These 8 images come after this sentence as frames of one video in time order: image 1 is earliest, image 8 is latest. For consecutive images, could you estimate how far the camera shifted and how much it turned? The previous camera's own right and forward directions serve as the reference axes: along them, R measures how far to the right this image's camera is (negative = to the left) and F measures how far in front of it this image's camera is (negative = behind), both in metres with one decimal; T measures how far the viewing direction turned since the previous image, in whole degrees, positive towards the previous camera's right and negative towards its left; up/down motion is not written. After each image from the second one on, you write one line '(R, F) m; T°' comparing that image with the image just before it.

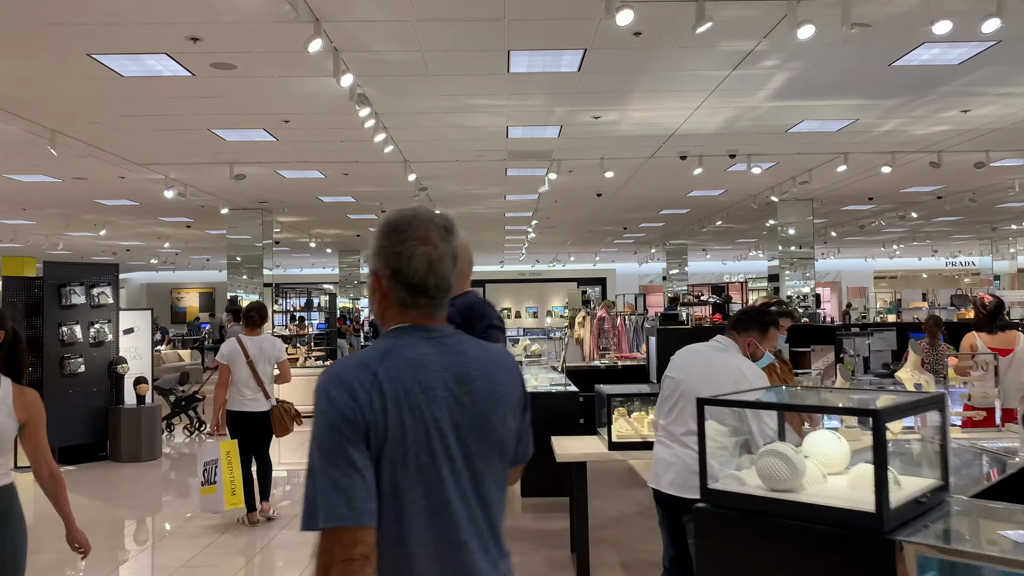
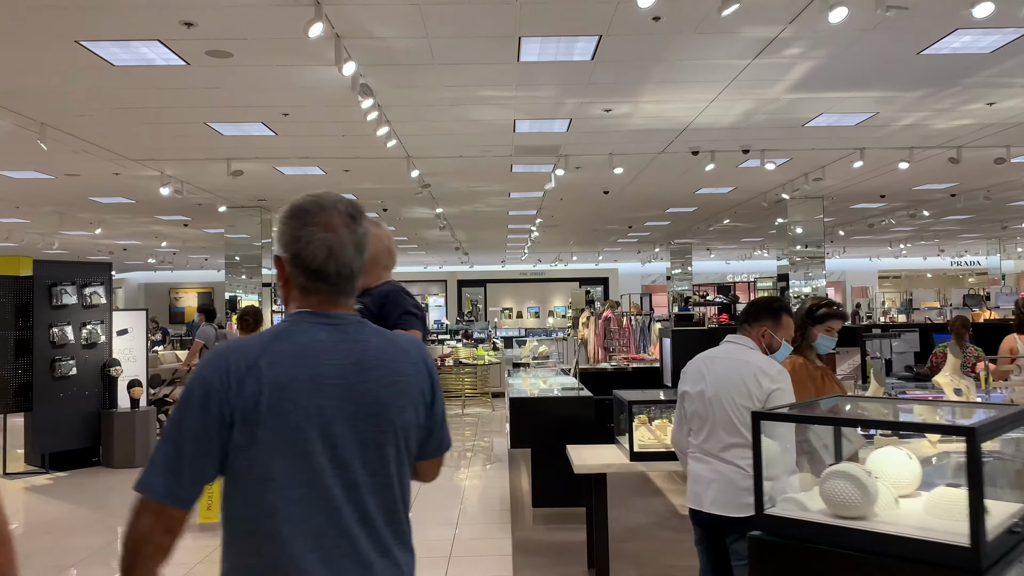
(-0.1, +0.3) m; 0°
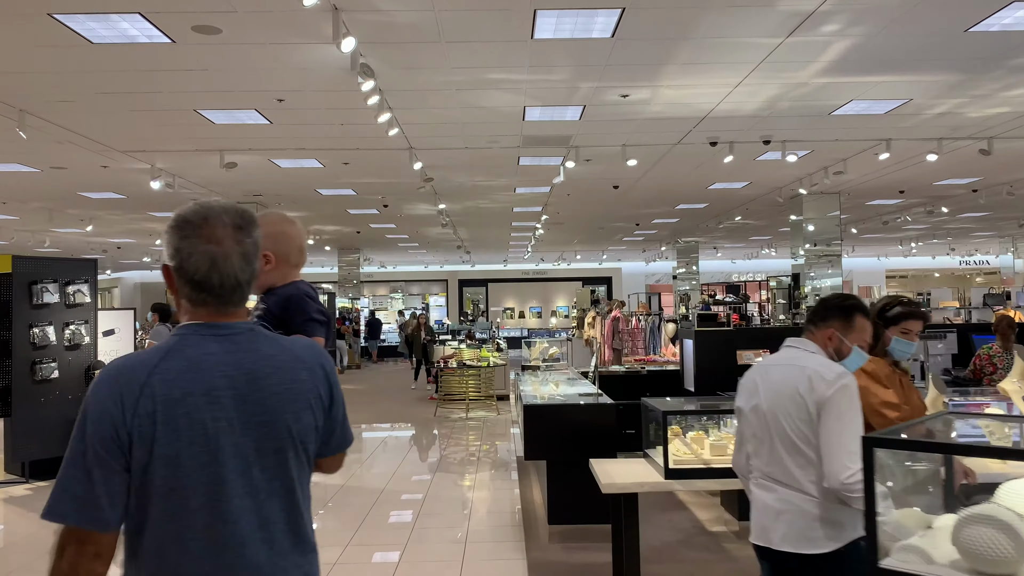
(-0.1, +0.4) m; 0°
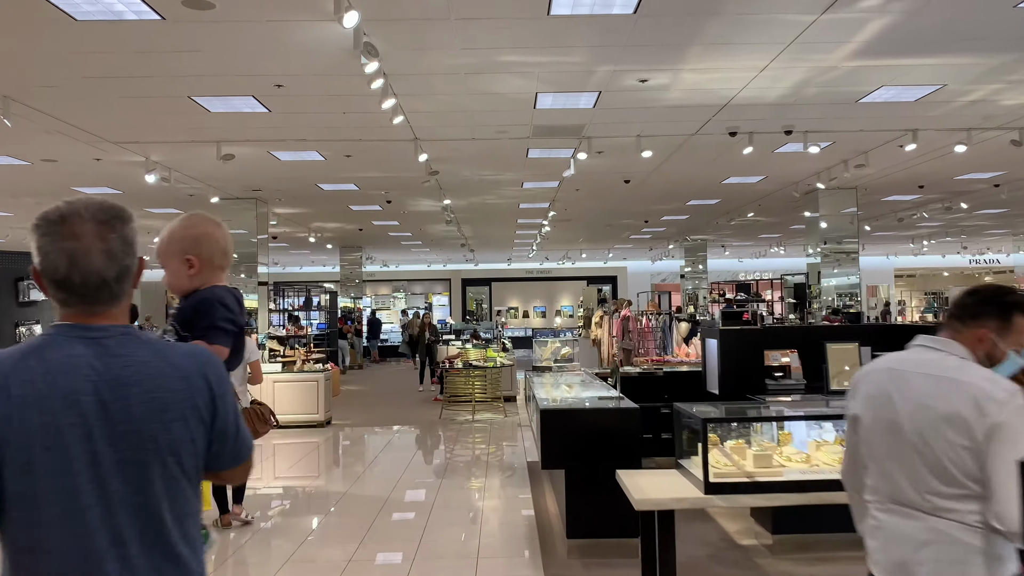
(-0.1, +0.4) m; 0°
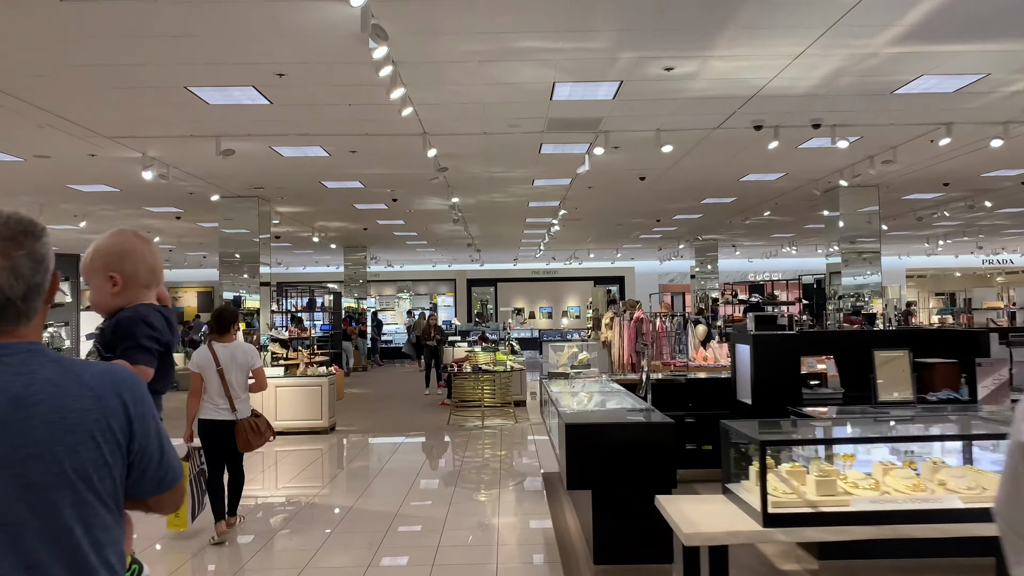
(-0.1, +0.4) m; 0°
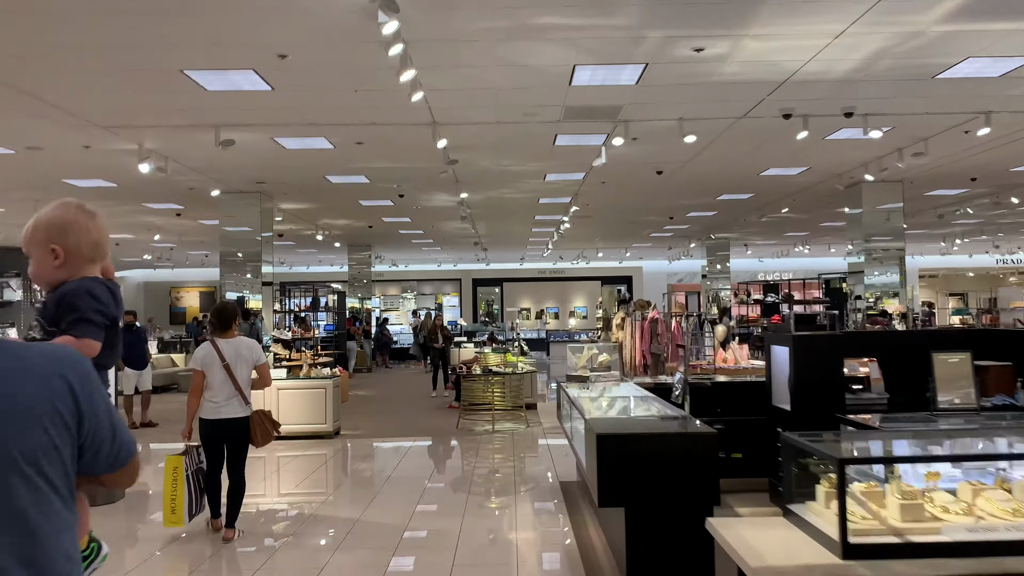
(-0.1, +0.4) m; 0°
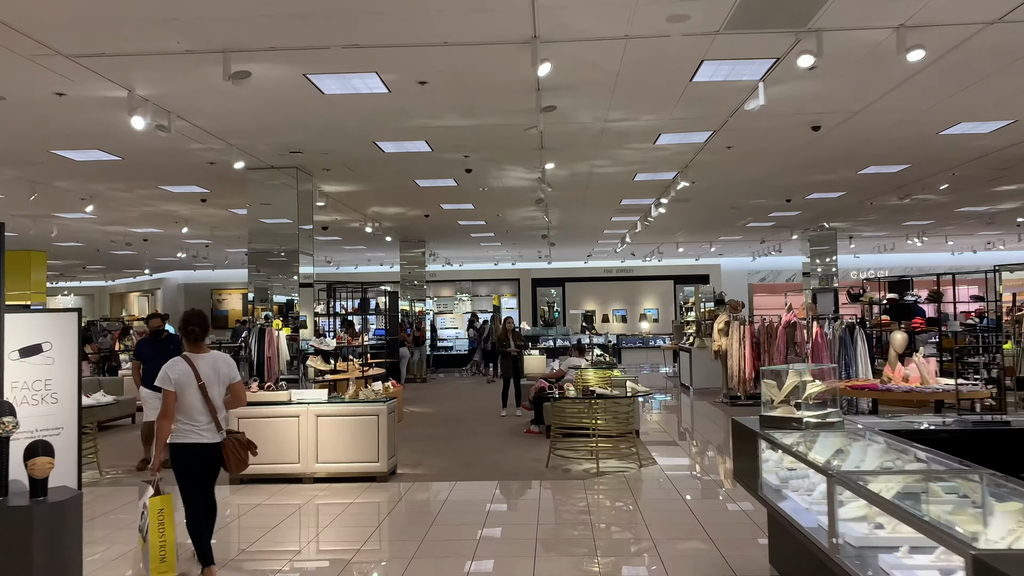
(-0.6, +2.2) m; -3°
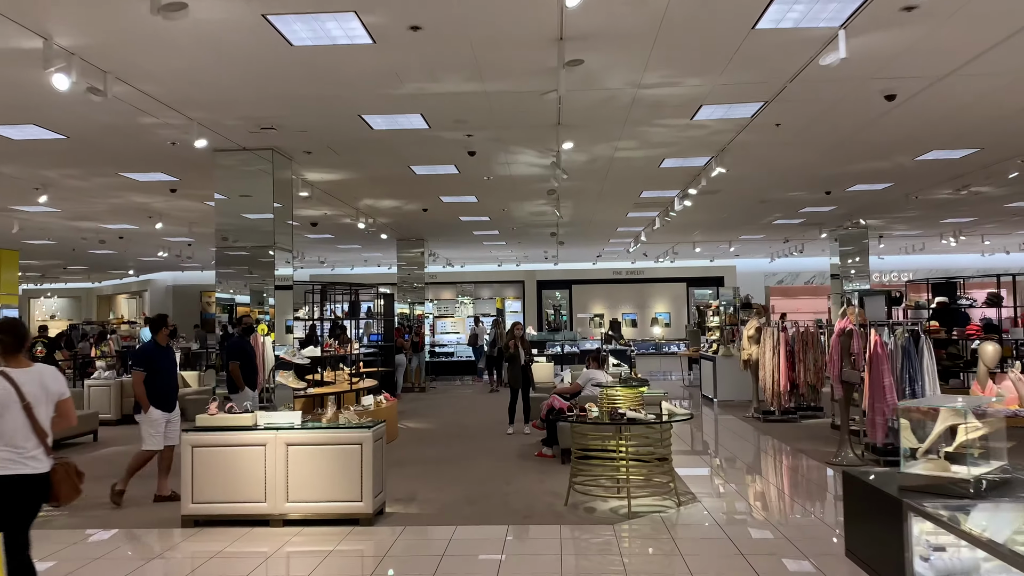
(-0.1, +1.2) m; 0°
